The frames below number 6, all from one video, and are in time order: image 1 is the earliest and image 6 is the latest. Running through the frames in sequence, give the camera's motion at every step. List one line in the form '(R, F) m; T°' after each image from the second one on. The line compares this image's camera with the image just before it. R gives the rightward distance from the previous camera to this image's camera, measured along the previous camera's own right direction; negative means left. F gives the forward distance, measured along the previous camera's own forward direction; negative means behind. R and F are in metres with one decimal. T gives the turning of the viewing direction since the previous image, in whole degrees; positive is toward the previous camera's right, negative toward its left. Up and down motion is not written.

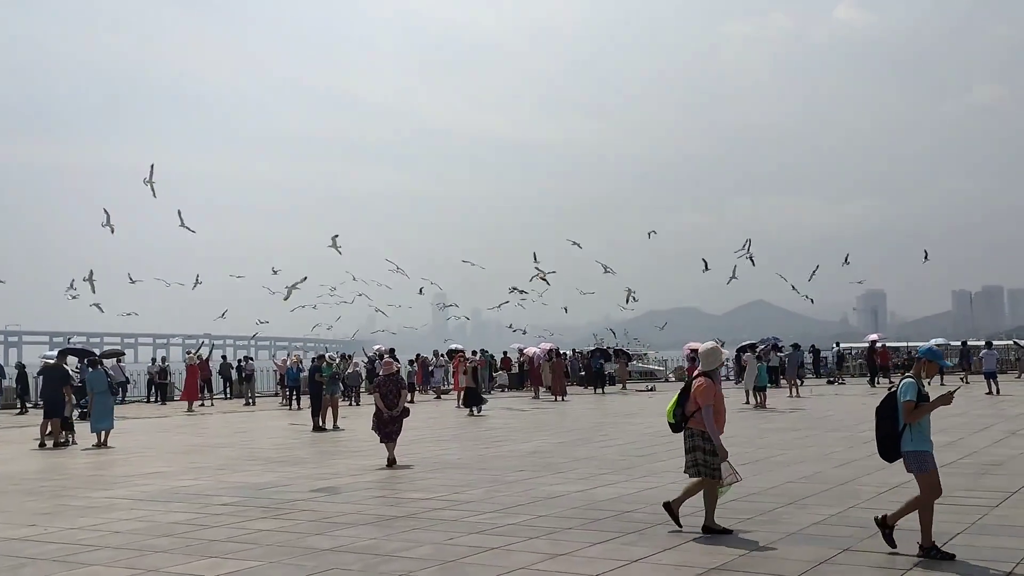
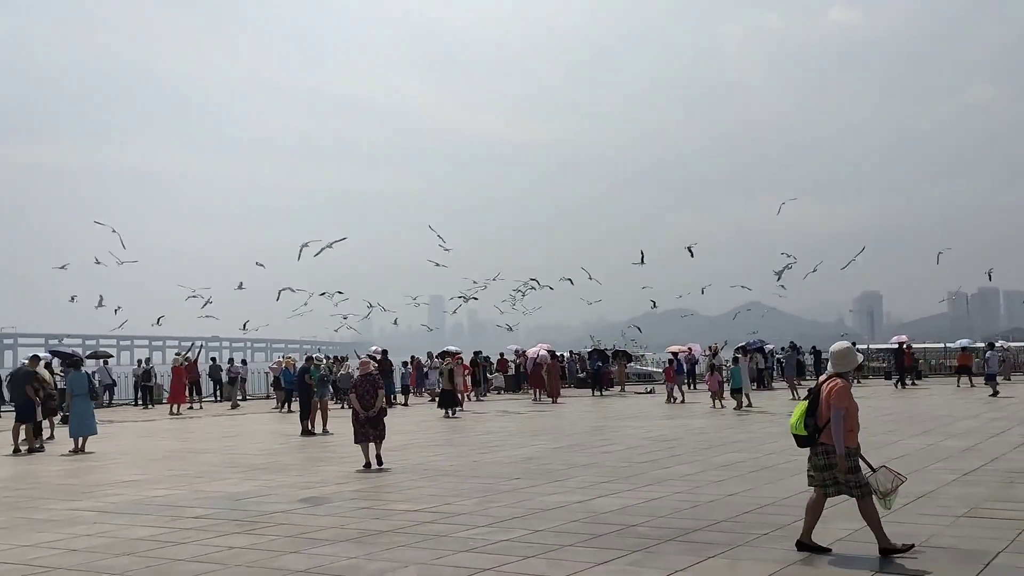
(0.0, +0.7) m; 0°
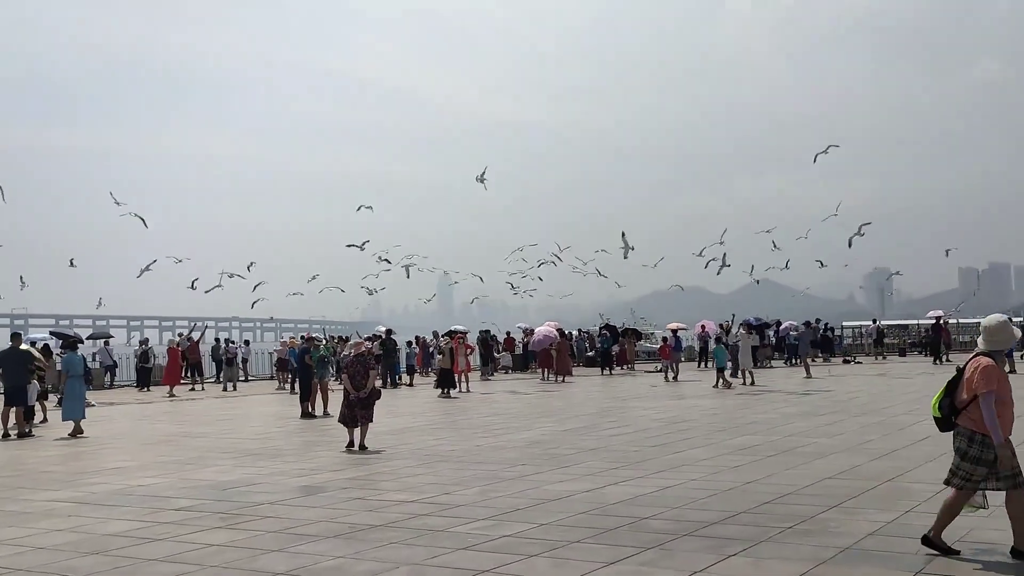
(+0.1, +0.7) m; -1°
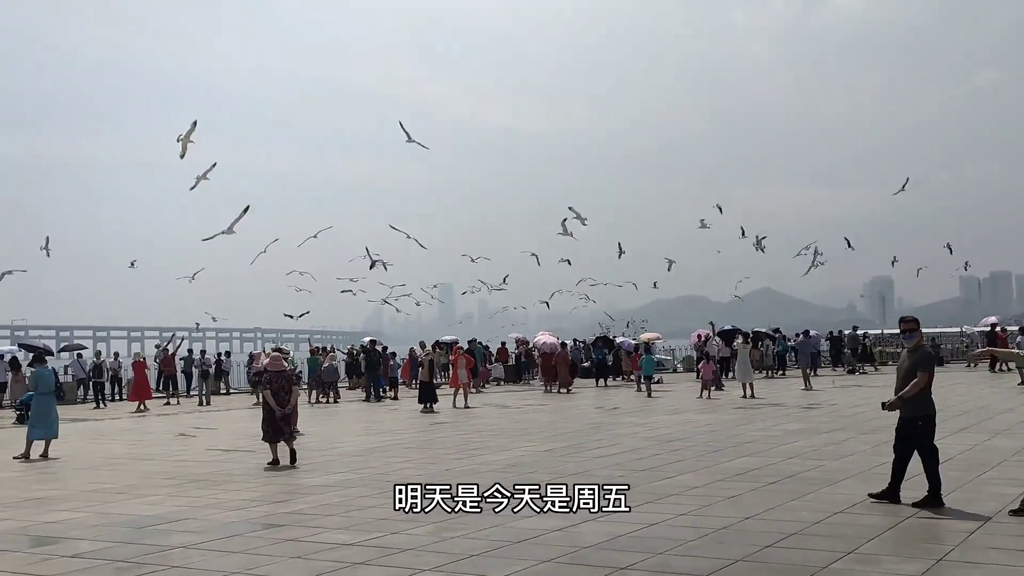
(+0.4, +1.3) m; 0°
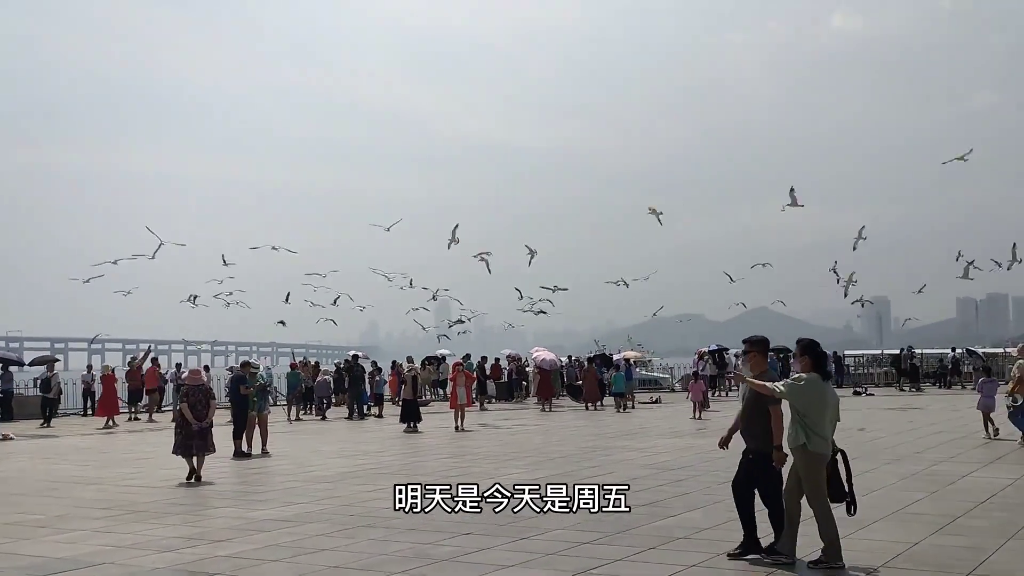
(+0.1, +1.4) m; 0°
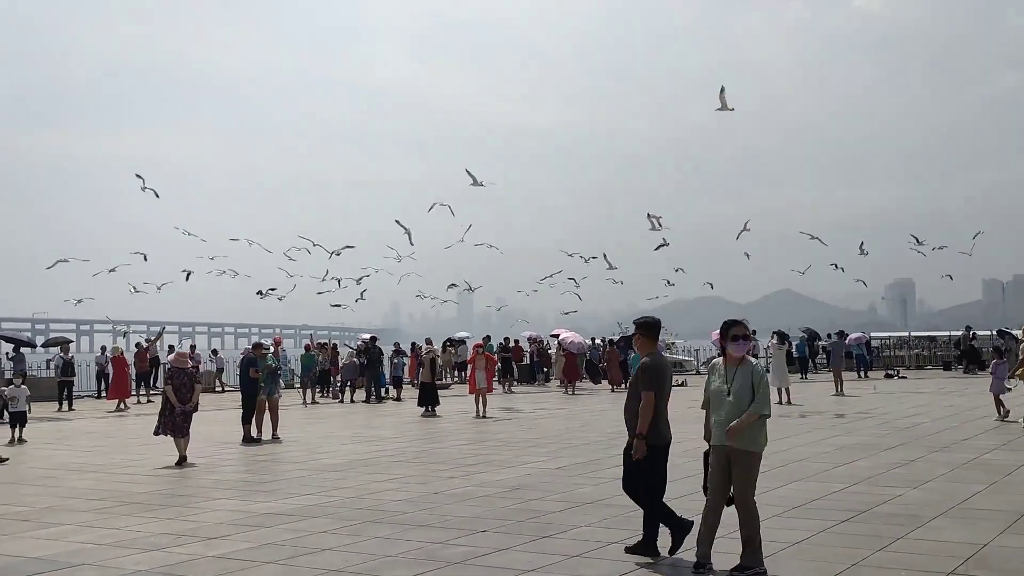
(0.0, +0.8) m; -1°
